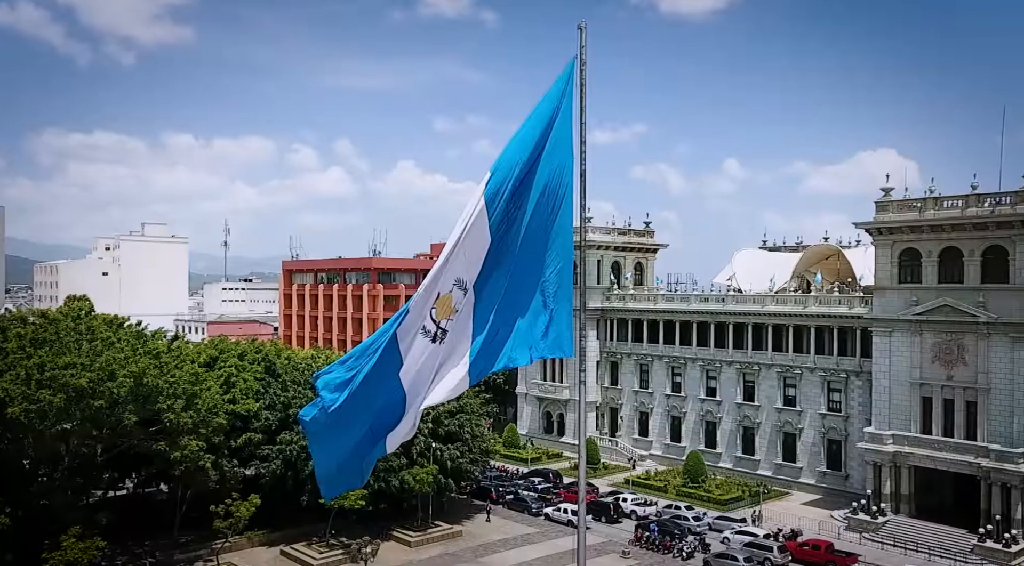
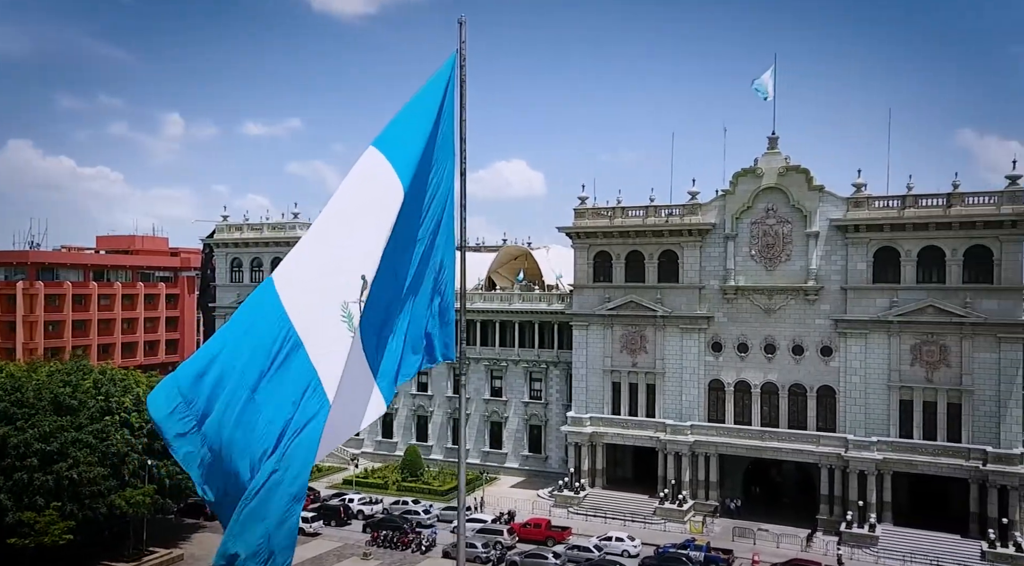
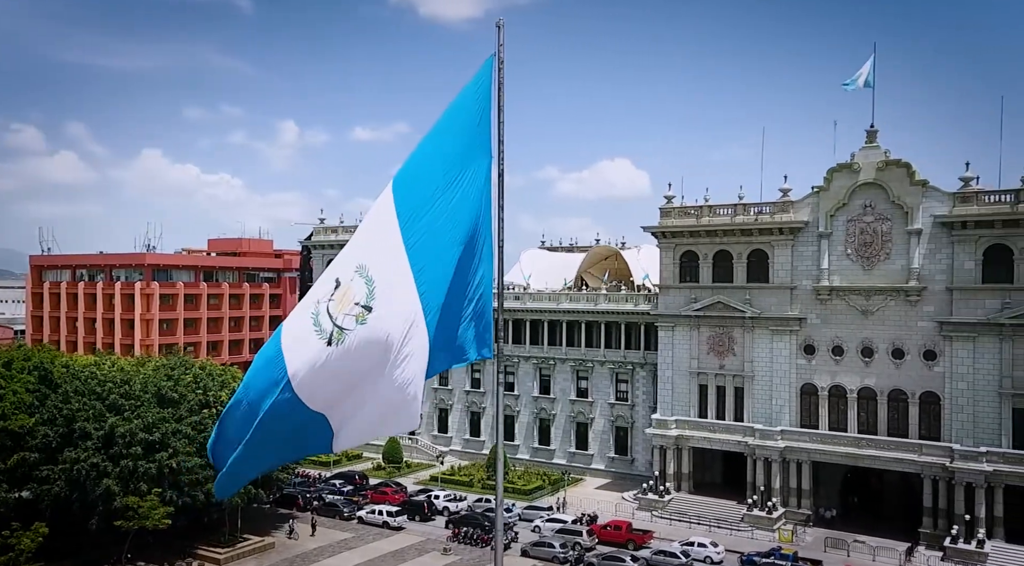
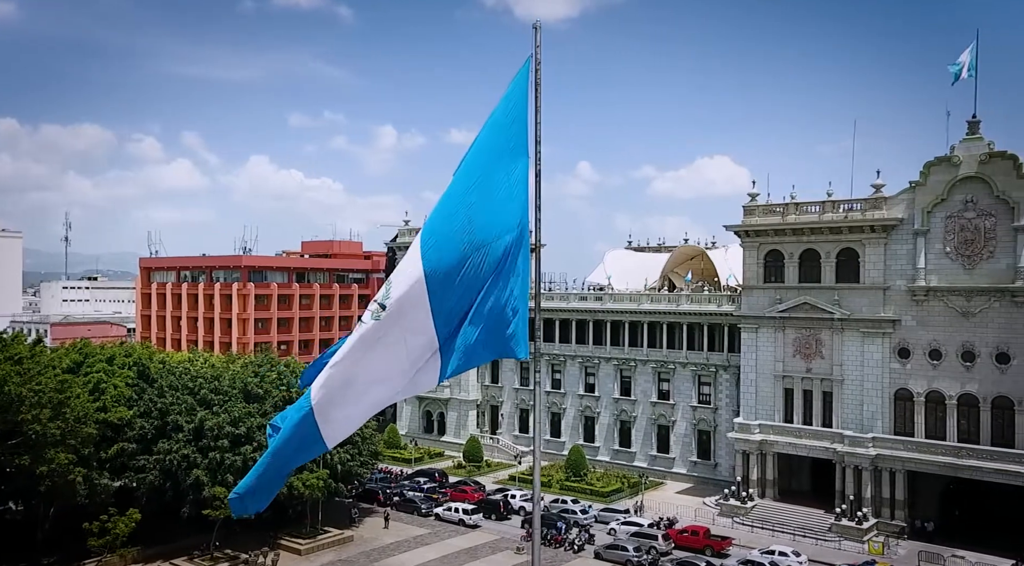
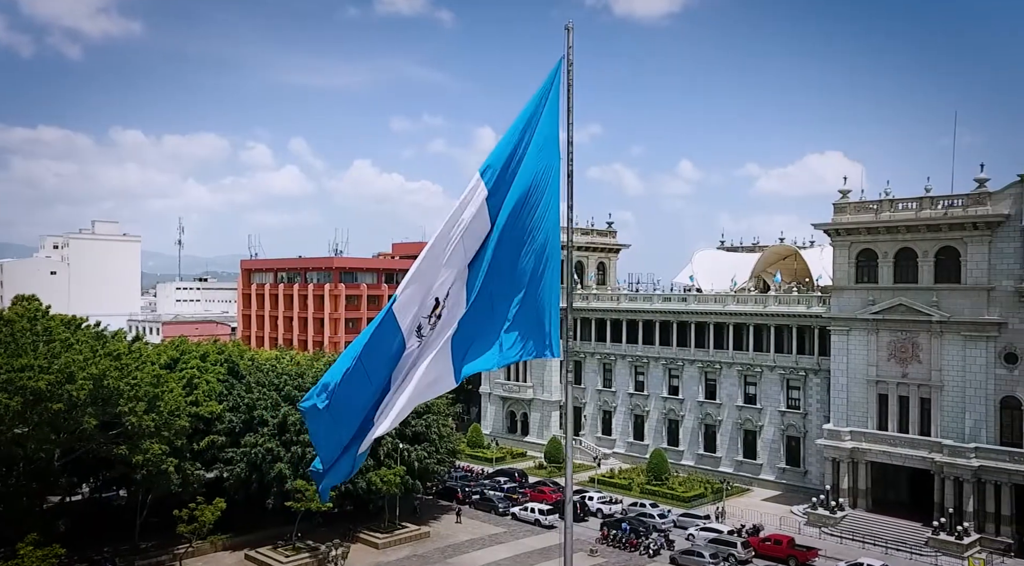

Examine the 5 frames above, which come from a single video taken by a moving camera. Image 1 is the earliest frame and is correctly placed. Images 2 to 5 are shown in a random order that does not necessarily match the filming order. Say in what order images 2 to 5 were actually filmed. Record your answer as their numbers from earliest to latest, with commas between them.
5, 4, 3, 2
